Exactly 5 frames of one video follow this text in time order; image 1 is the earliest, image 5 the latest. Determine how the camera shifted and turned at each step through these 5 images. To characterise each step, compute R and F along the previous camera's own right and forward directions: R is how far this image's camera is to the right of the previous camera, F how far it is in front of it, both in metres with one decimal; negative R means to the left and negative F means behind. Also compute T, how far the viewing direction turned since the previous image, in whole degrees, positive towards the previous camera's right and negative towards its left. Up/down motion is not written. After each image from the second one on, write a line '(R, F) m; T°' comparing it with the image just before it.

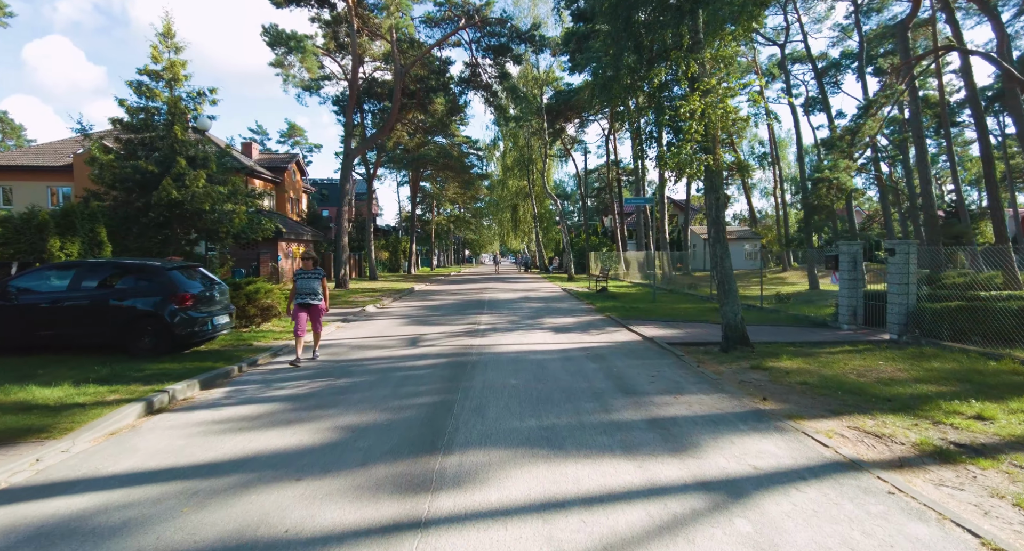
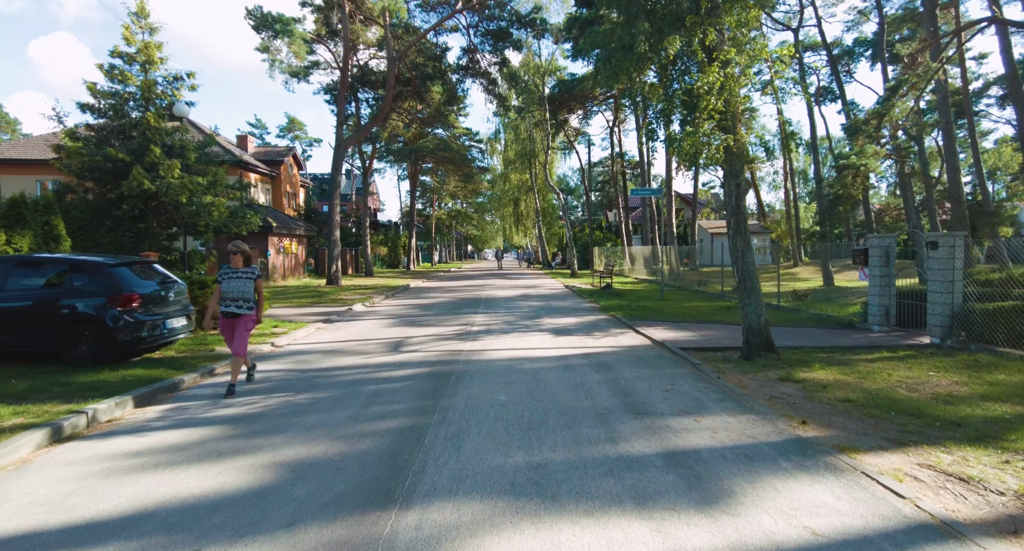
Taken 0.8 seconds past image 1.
(+0.2, +1.2) m; 0°
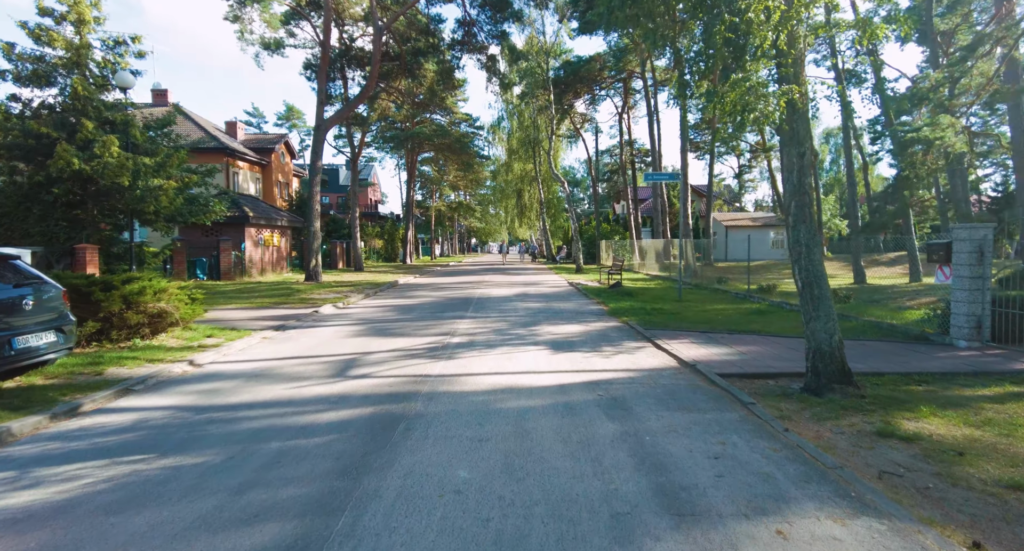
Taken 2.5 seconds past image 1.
(+0.3, +2.4) m; -1°
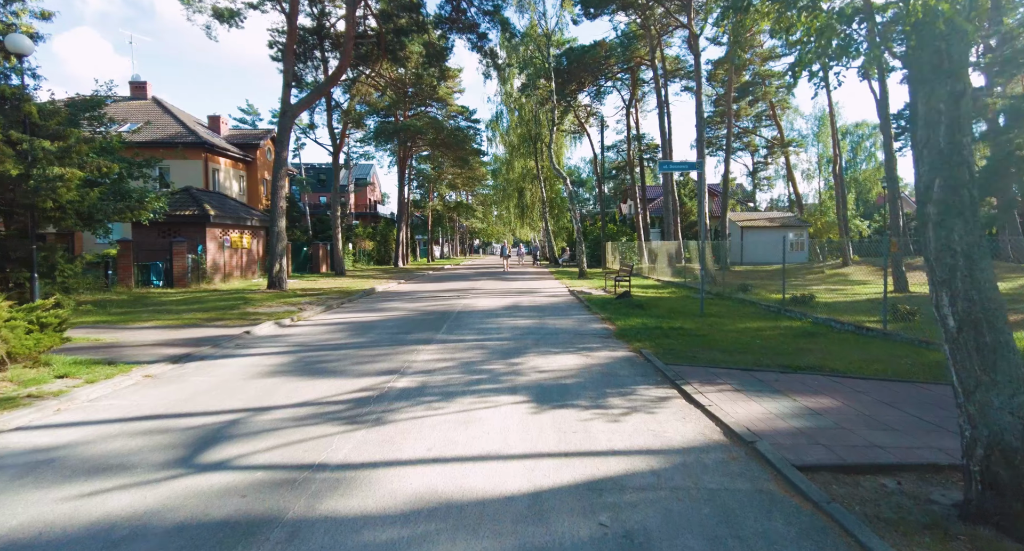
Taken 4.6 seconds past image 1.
(+0.5, +2.9) m; -1°
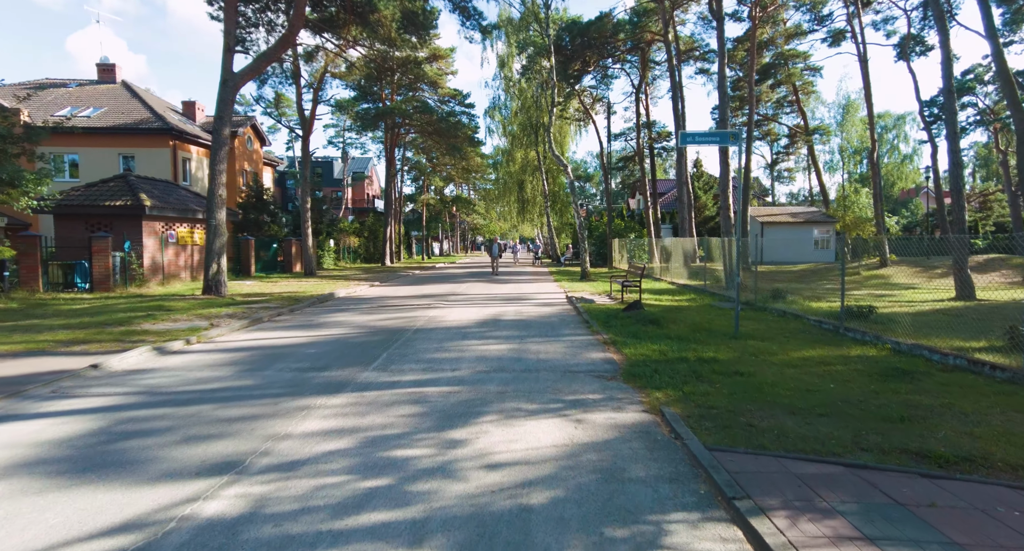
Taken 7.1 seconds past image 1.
(+0.6, +3.5) m; -1°
